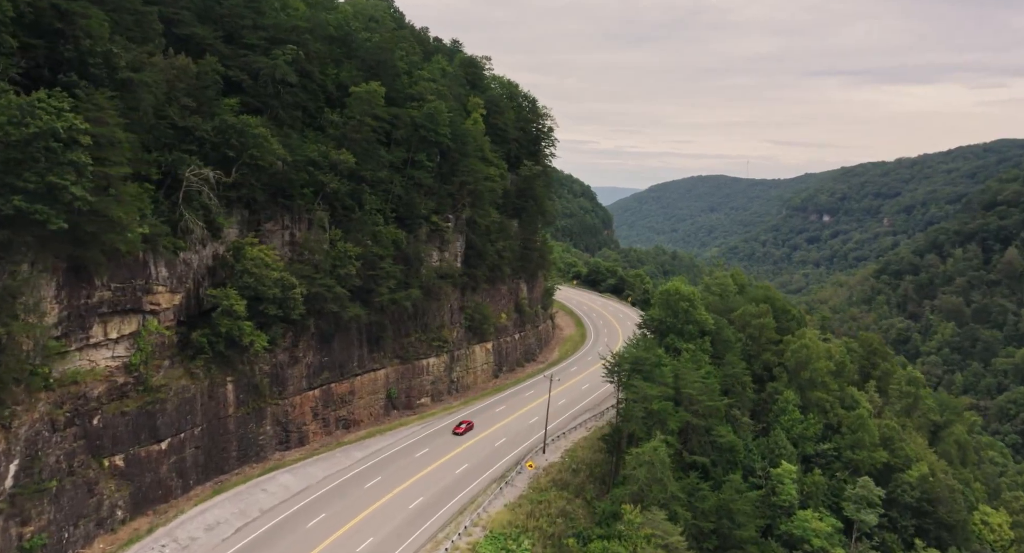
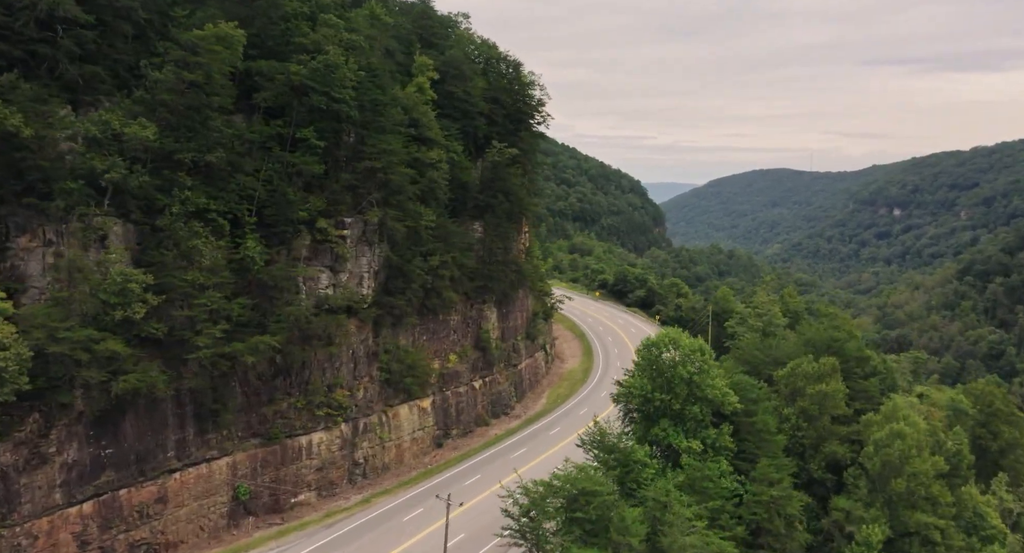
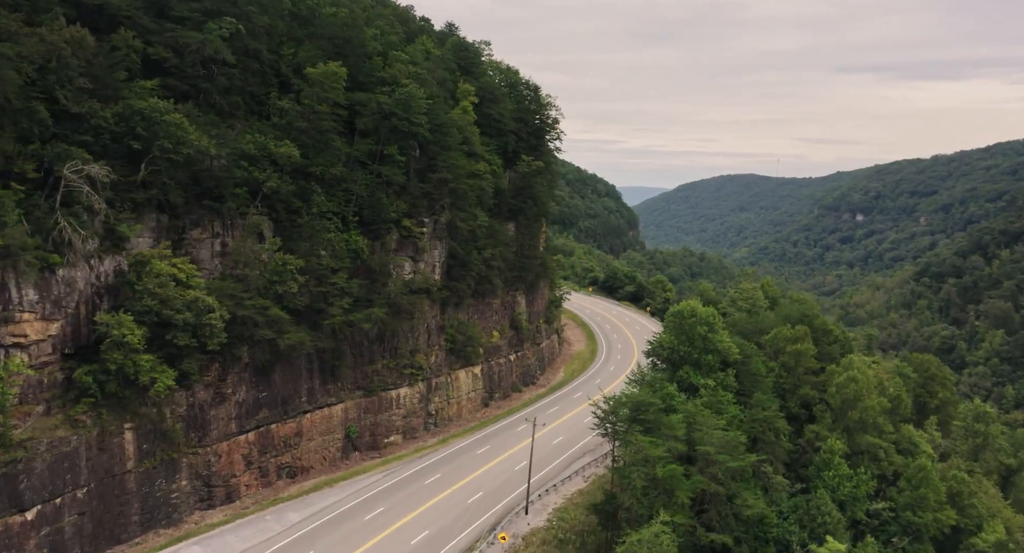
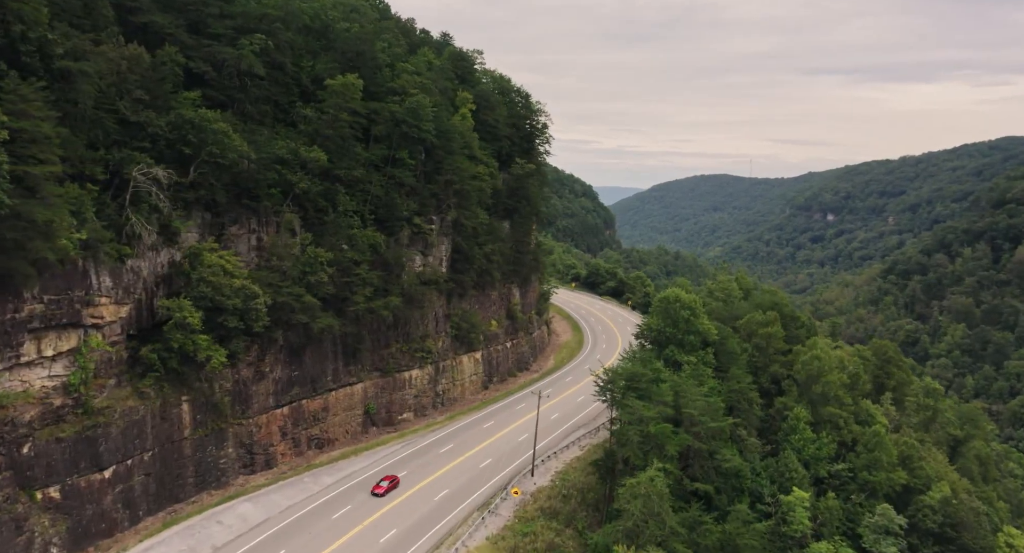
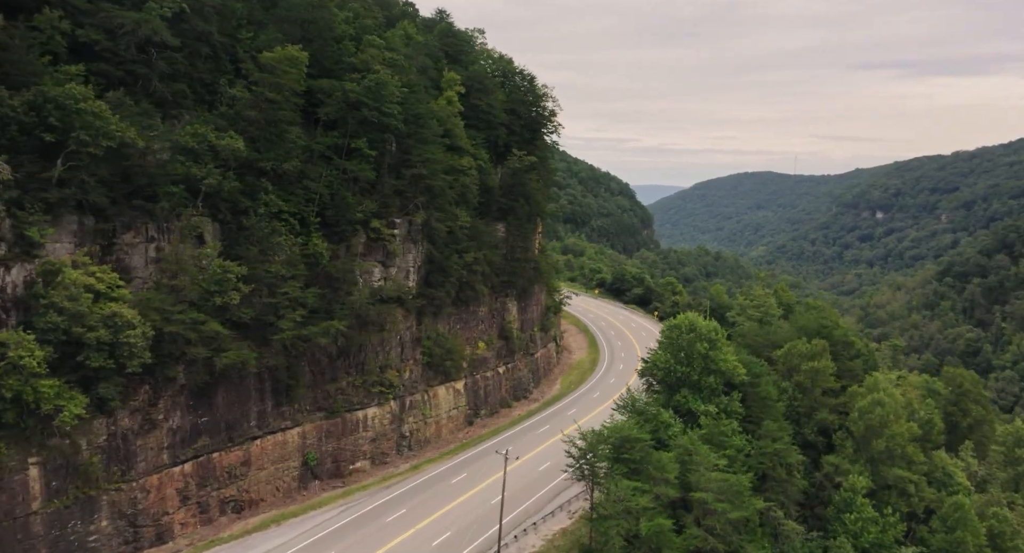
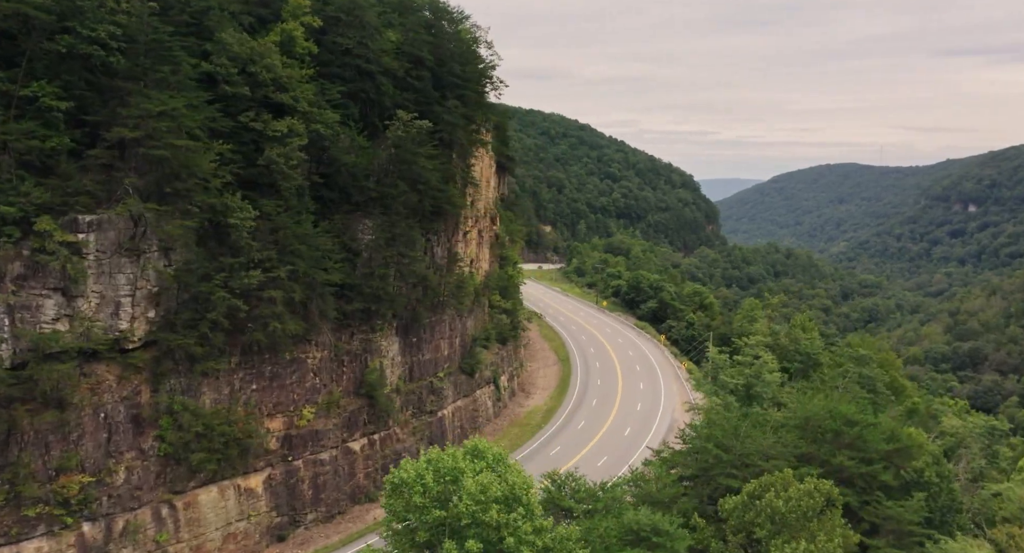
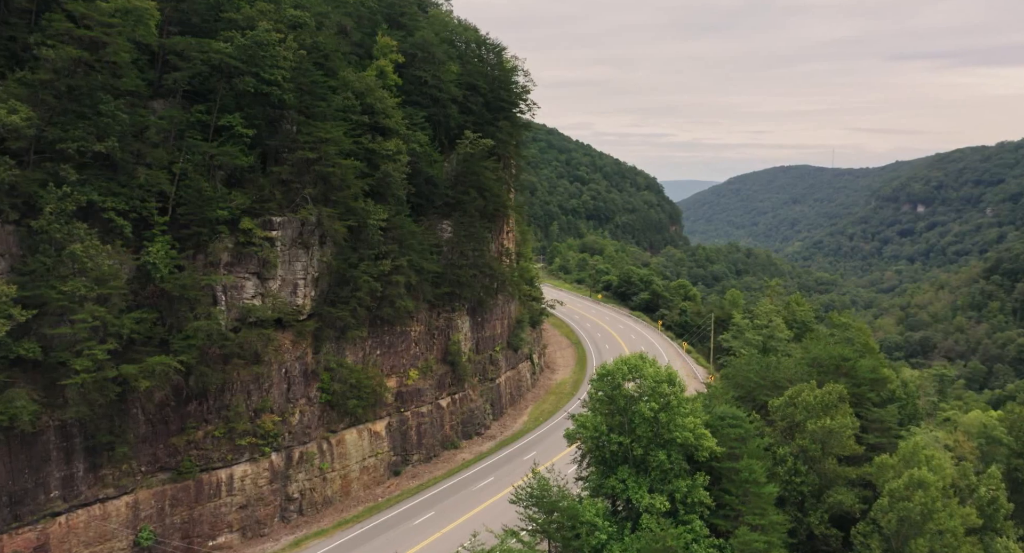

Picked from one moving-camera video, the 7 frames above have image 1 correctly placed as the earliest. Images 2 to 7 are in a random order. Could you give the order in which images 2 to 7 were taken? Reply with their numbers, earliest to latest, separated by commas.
4, 3, 5, 2, 7, 6
